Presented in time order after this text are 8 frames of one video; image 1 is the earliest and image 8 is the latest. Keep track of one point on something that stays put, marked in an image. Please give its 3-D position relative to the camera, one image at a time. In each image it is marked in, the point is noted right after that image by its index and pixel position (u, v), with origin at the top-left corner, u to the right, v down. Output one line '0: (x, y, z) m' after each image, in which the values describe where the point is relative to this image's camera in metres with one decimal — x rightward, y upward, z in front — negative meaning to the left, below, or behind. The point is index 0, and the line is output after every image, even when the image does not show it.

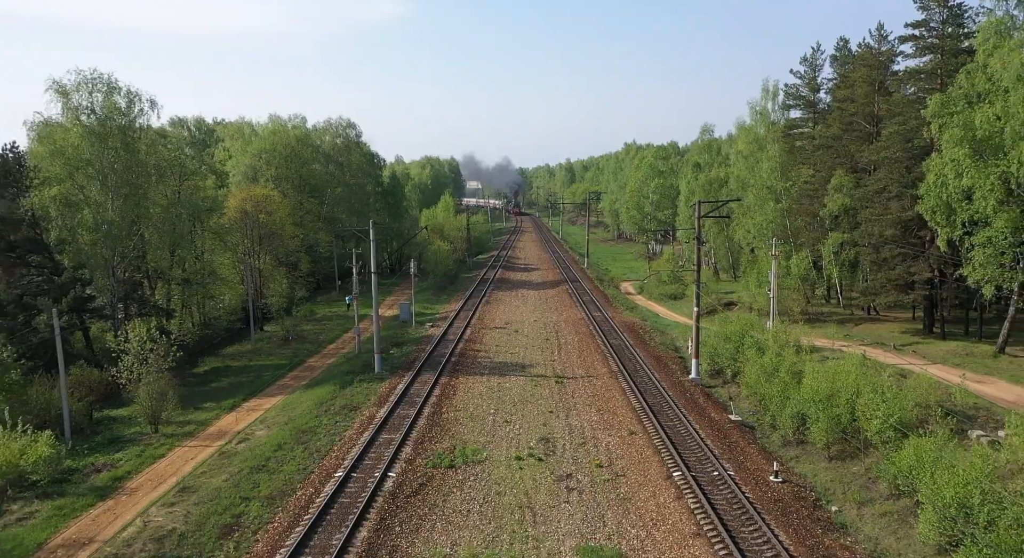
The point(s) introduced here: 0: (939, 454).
0: (+9.2, -3.8, +17.6) m
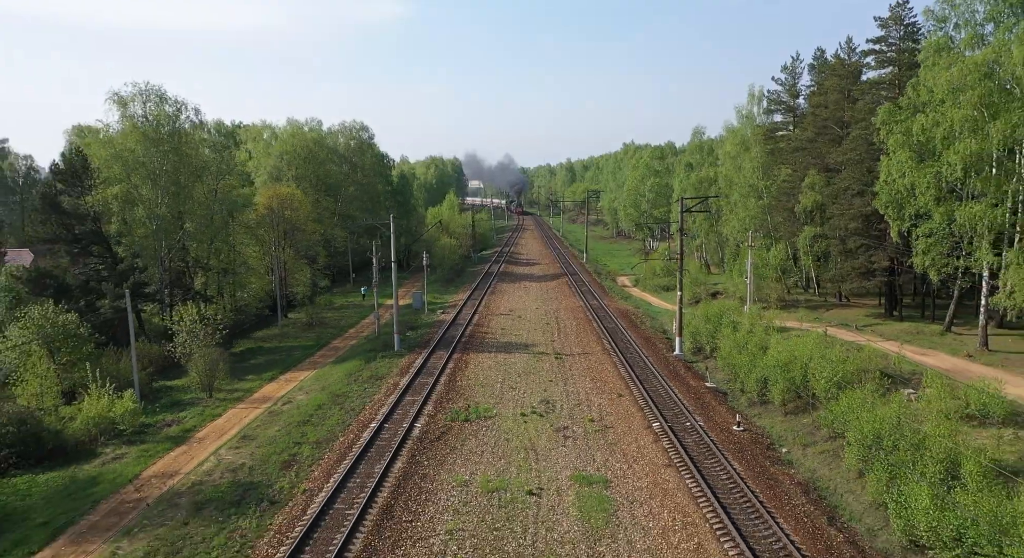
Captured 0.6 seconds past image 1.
0: (+9.4, -3.2, +21.7) m
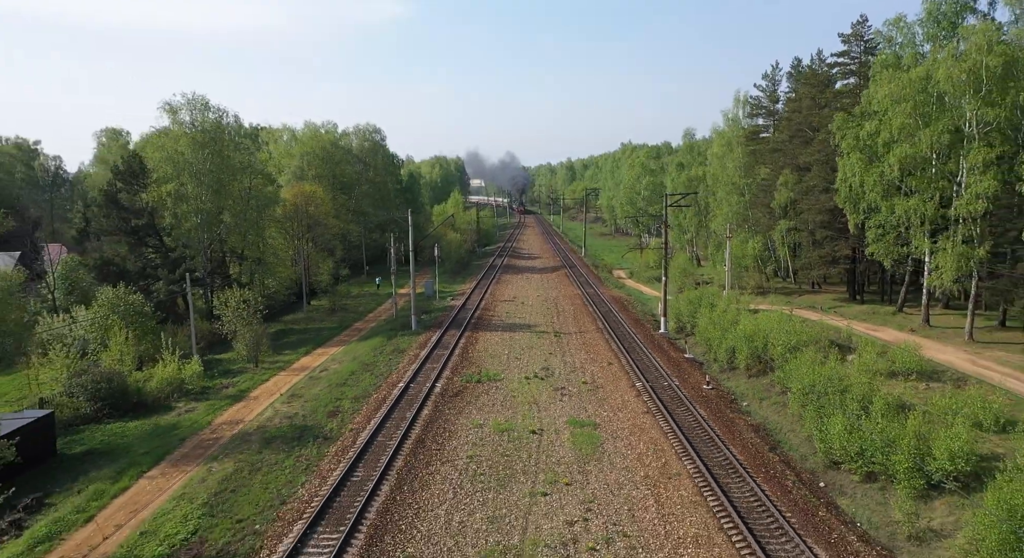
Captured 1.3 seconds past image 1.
0: (+9.6, -2.6, +26.3) m
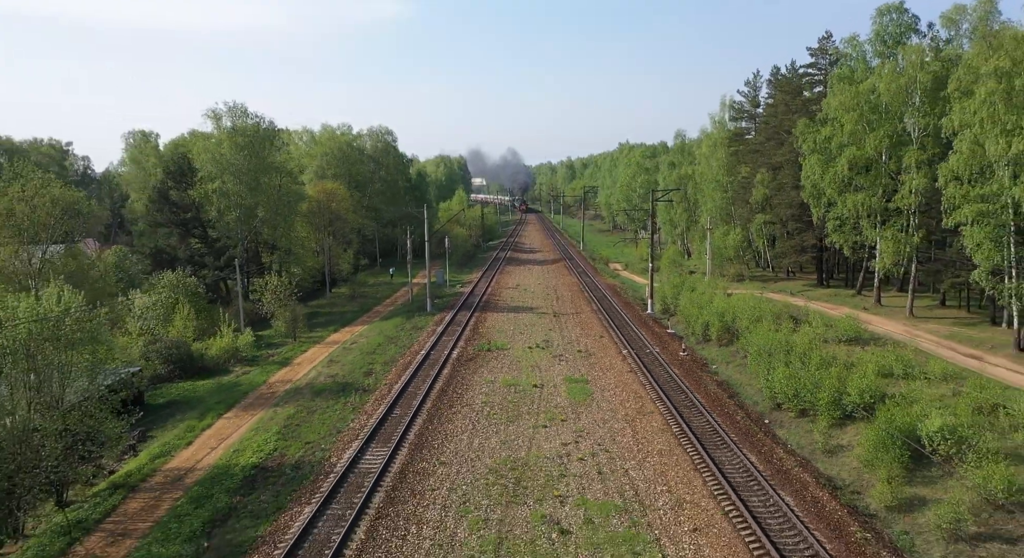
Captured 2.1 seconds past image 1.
0: (+9.8, -1.9, +31.5) m
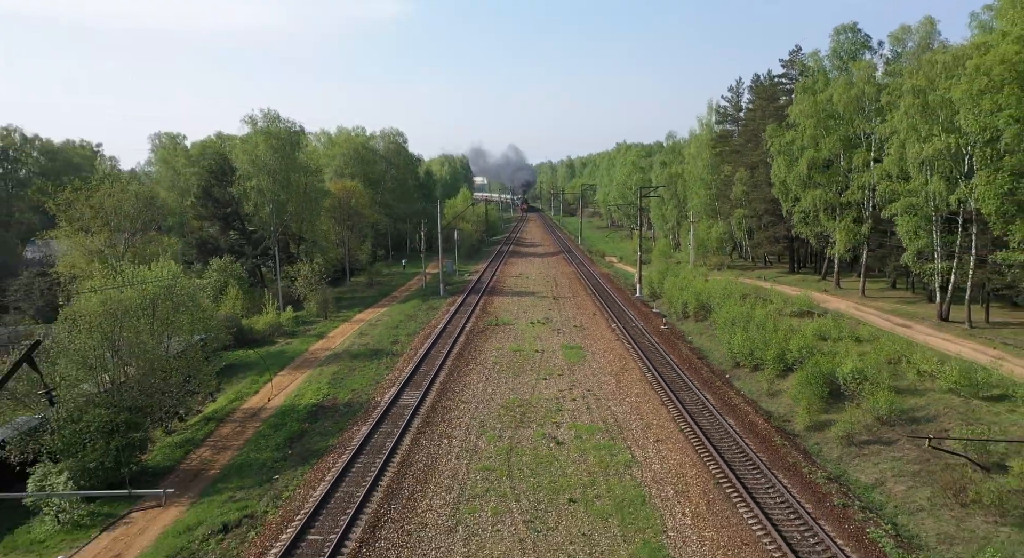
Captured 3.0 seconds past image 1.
0: (+10.0, -1.2, +37.1) m
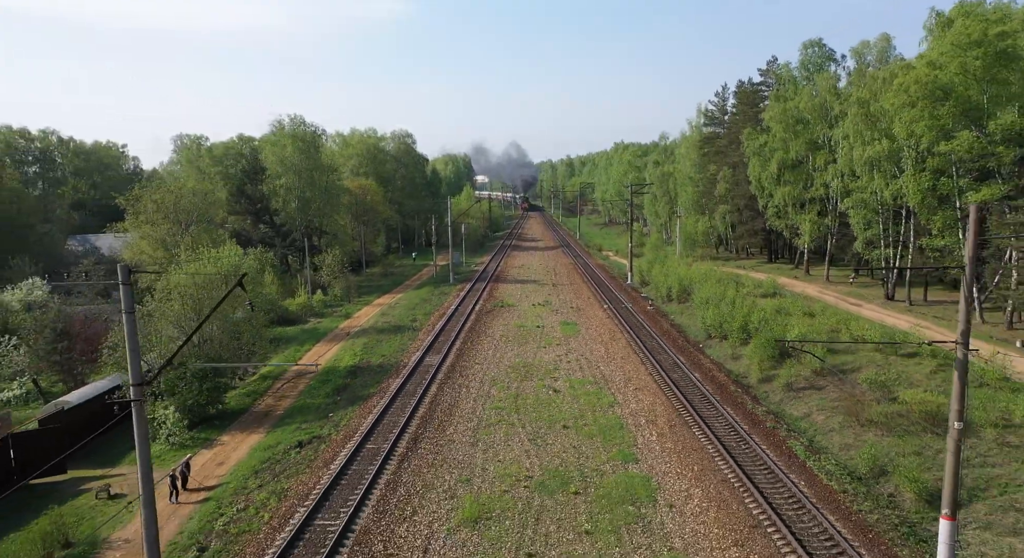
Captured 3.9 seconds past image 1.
0: (+10.2, -0.4, +42.4) m
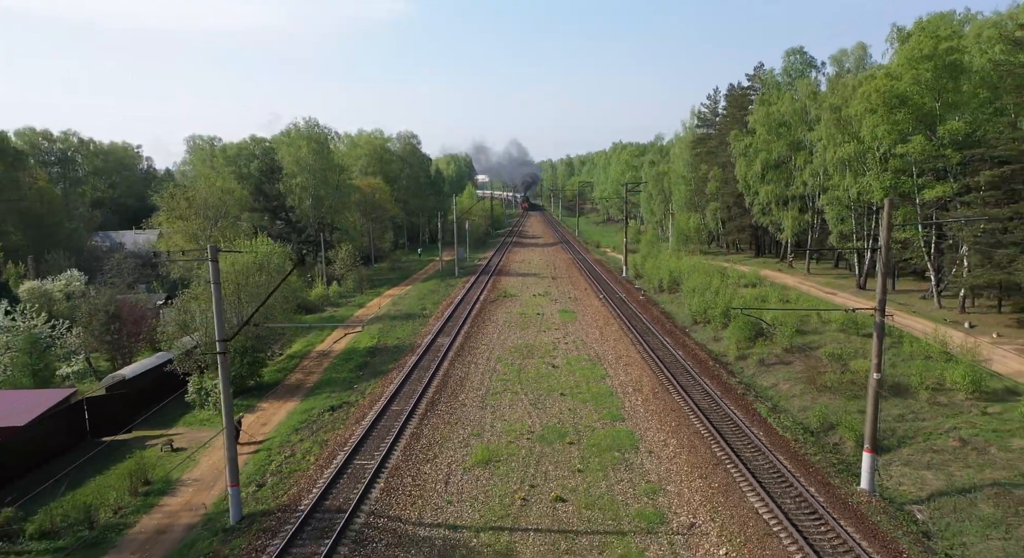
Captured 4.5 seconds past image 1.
0: (+10.4, +0.1, +45.9) m
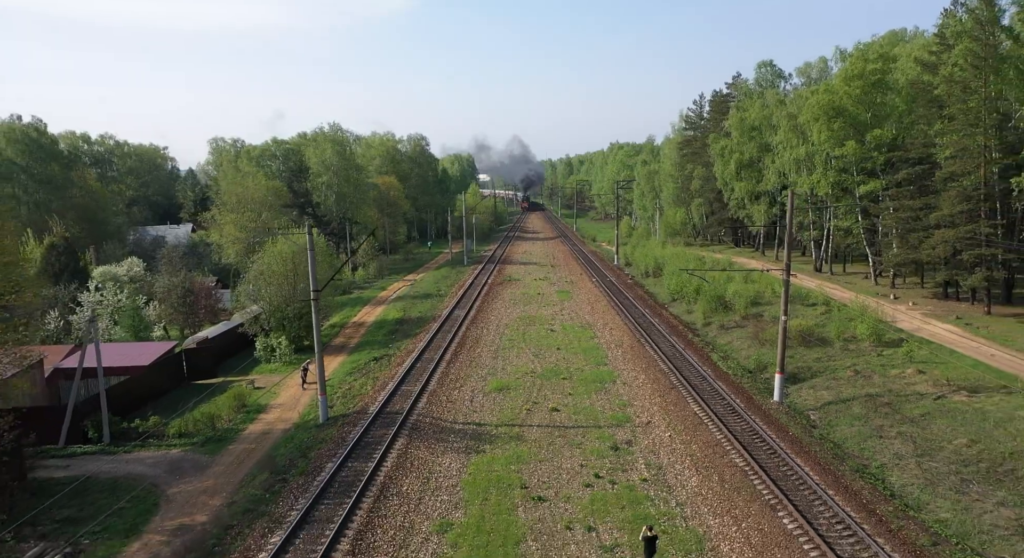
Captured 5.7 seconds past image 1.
0: (+10.6, +1.0, +52.6) m
